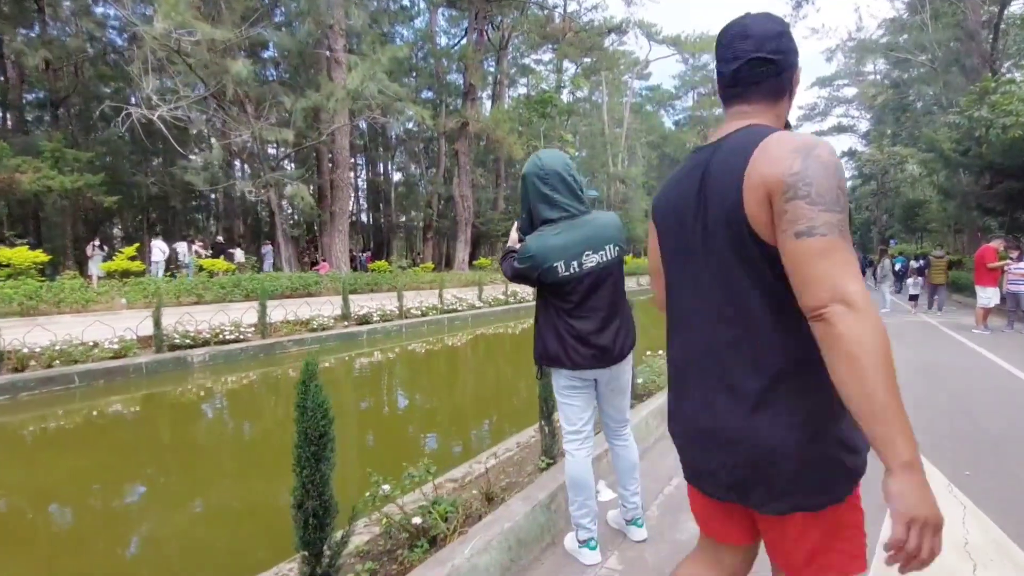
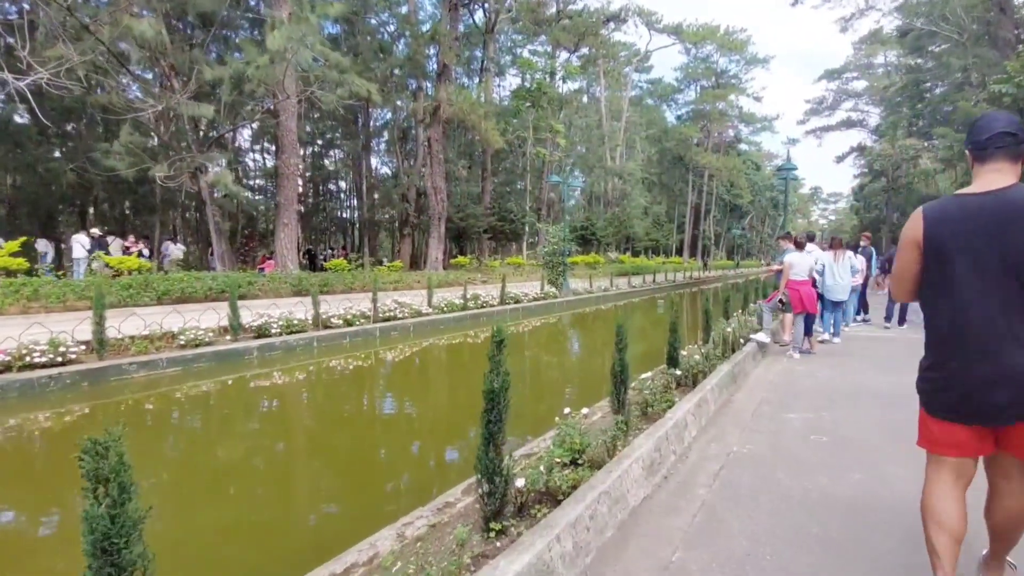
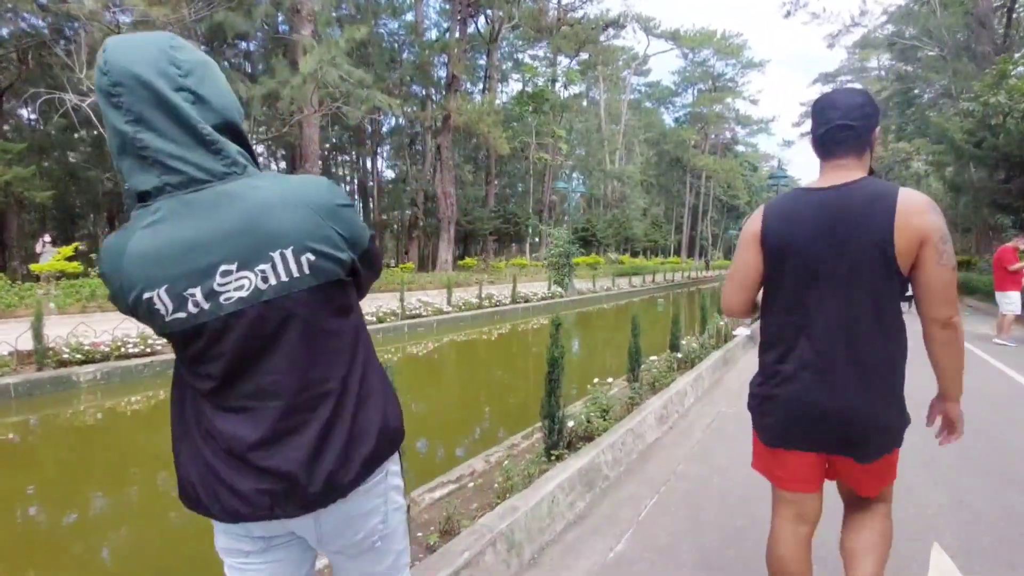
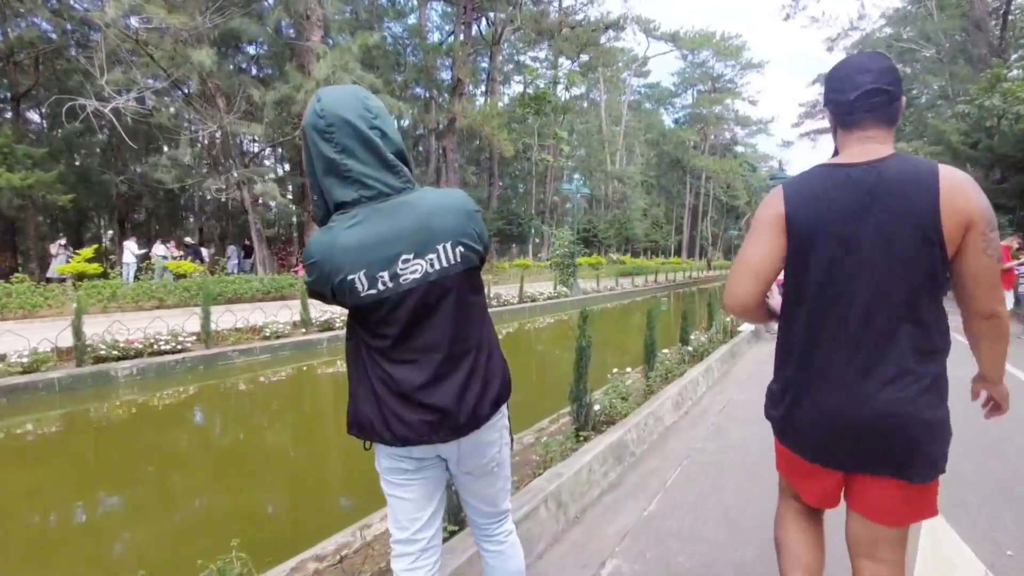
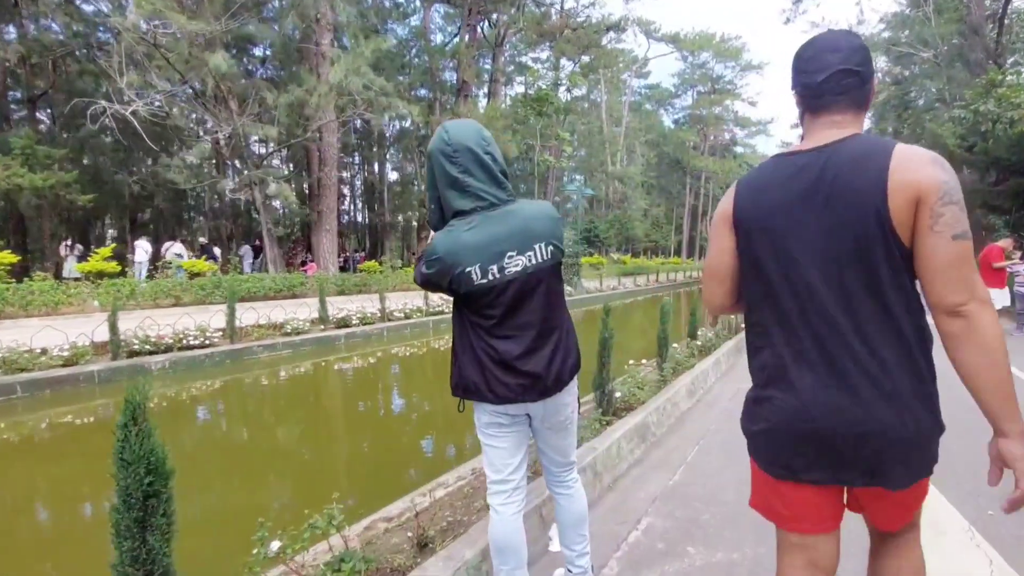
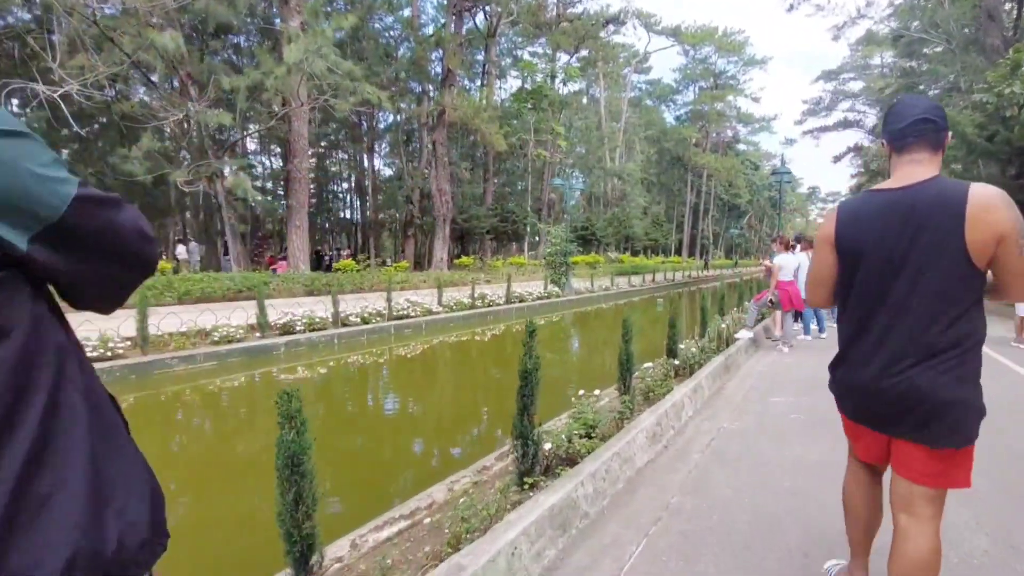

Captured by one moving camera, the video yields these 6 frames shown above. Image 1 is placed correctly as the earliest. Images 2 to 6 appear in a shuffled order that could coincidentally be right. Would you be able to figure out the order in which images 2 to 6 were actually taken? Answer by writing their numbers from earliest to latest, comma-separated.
5, 4, 3, 6, 2
